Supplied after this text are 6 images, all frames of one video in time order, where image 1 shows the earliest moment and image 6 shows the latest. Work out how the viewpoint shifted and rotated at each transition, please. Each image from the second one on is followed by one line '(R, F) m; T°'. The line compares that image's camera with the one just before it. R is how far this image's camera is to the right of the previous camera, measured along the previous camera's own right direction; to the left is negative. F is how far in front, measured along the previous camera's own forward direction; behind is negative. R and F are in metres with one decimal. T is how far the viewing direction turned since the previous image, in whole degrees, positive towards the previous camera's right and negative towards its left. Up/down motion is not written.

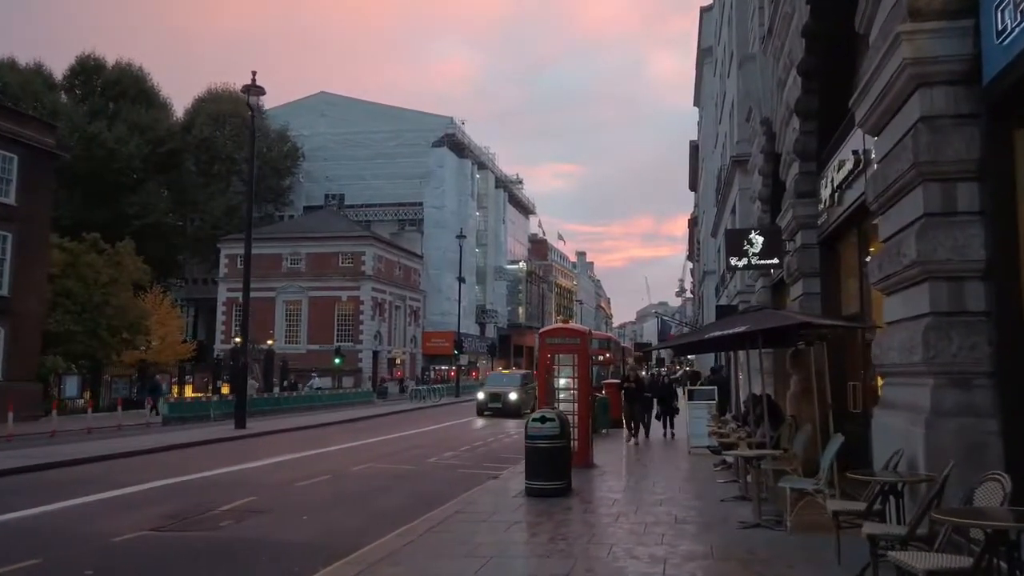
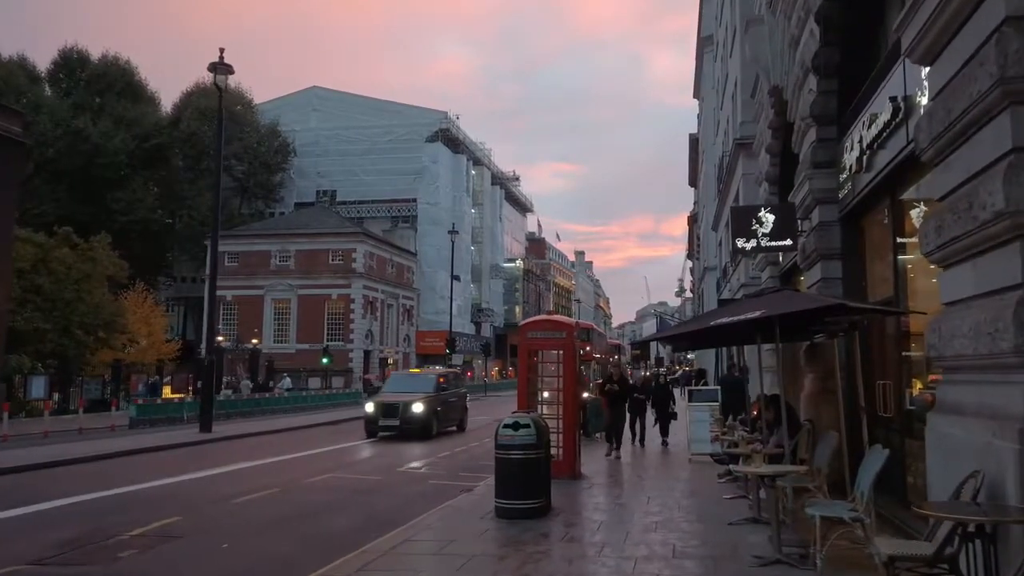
(+0.4, +2.0) m; 0°
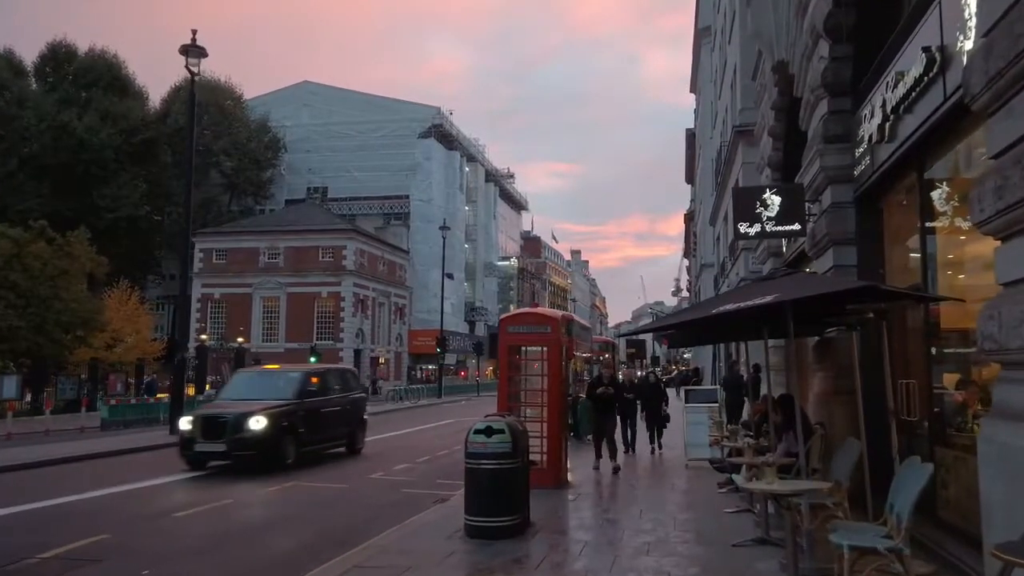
(+0.3, +1.3) m; 0°
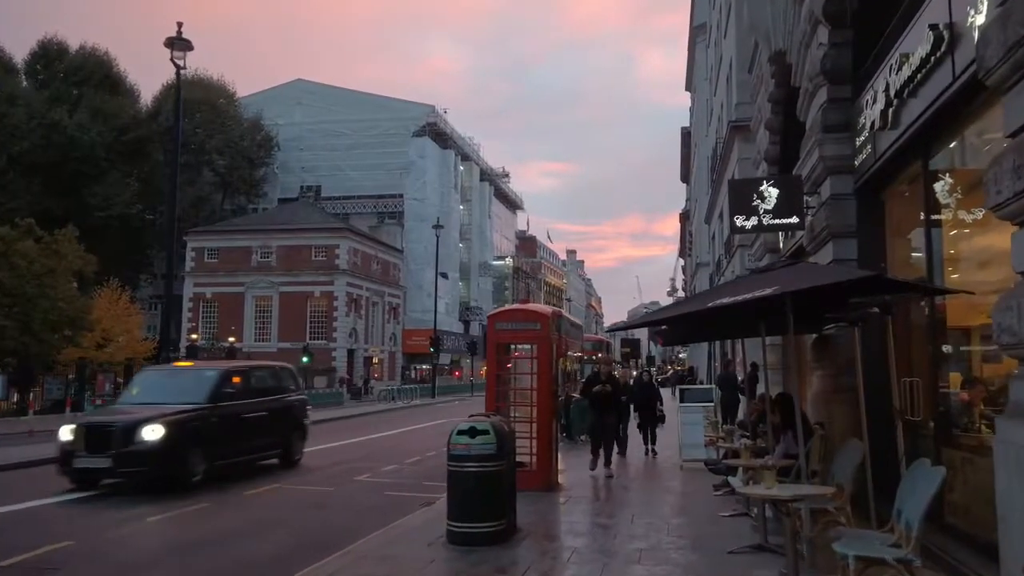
(+0.1, +0.4) m; 0°
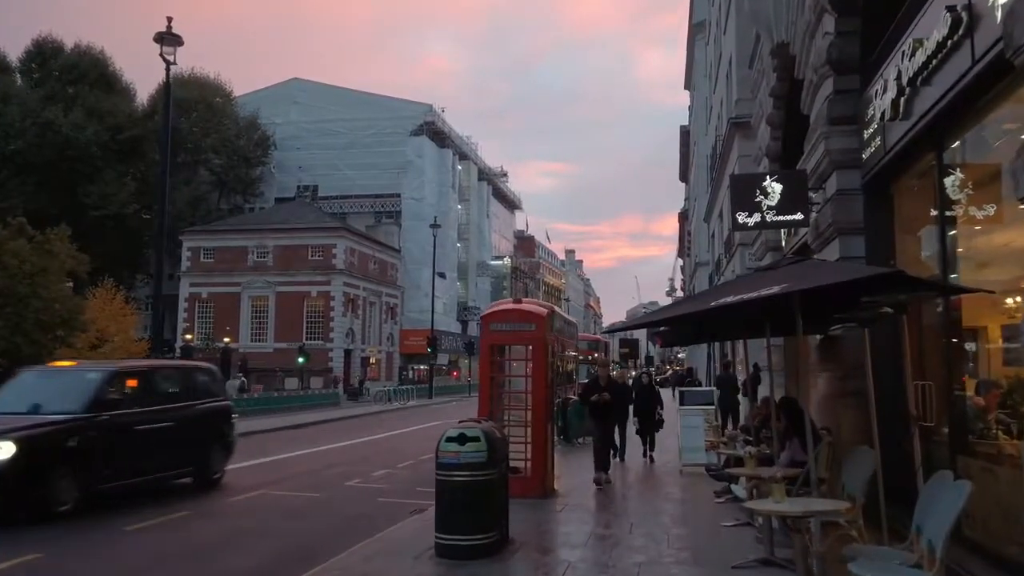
(+0.1, +0.4) m; 0°
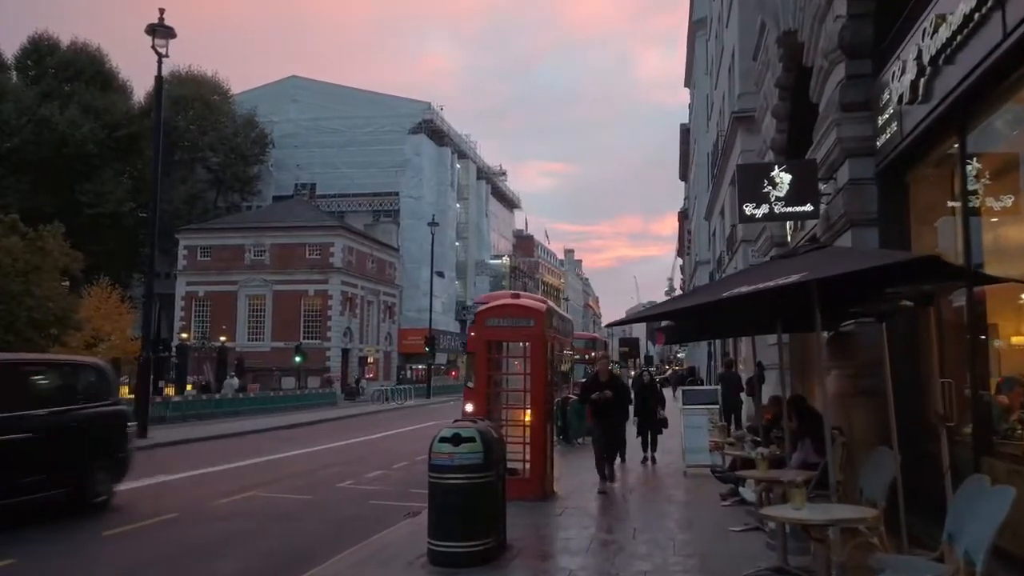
(0.0, +0.5) m; 0°
